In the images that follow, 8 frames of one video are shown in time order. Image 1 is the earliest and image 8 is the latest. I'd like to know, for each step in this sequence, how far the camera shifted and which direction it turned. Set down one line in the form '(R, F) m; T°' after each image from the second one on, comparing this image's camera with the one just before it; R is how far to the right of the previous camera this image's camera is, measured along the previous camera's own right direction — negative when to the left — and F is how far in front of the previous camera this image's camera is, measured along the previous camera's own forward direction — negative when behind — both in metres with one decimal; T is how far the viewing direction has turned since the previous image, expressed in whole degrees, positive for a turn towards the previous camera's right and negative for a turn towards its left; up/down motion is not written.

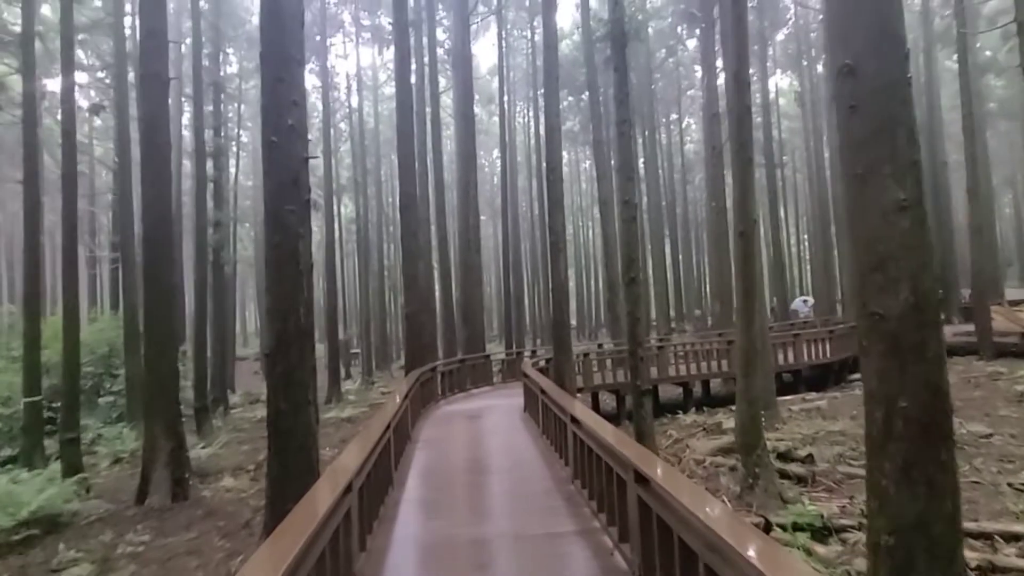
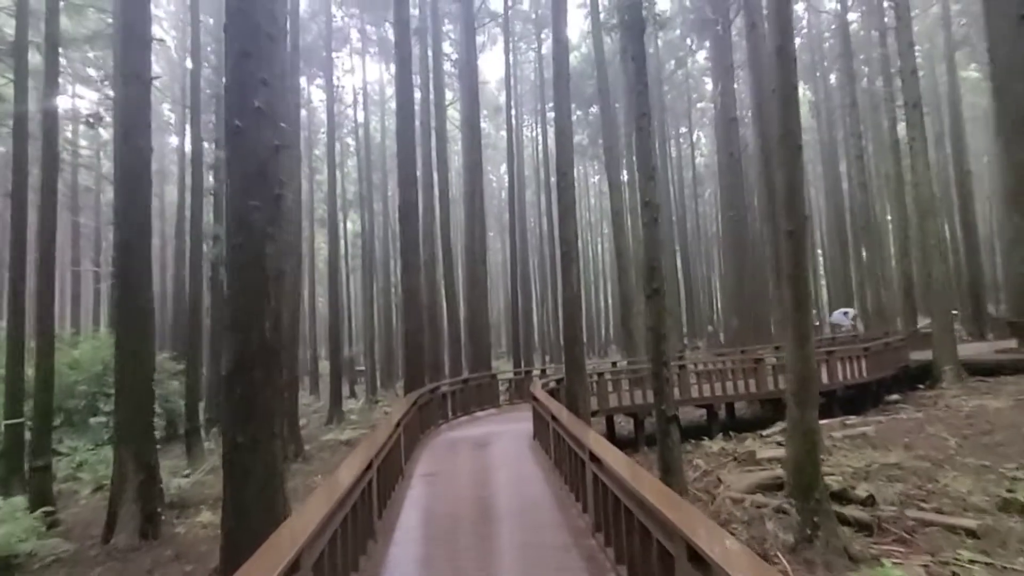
(0.0, +0.7) m; -1°
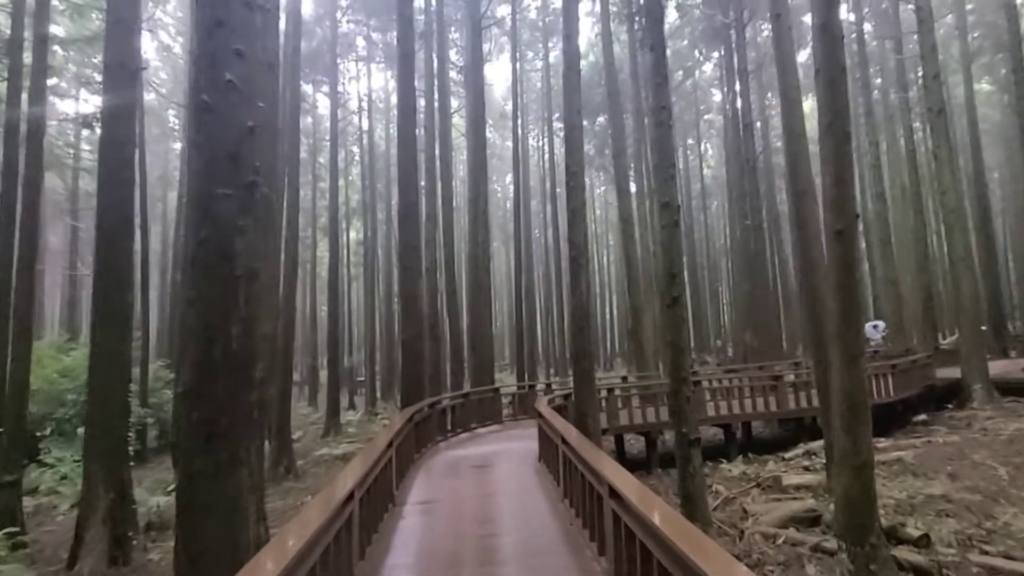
(0.0, +0.5) m; 0°
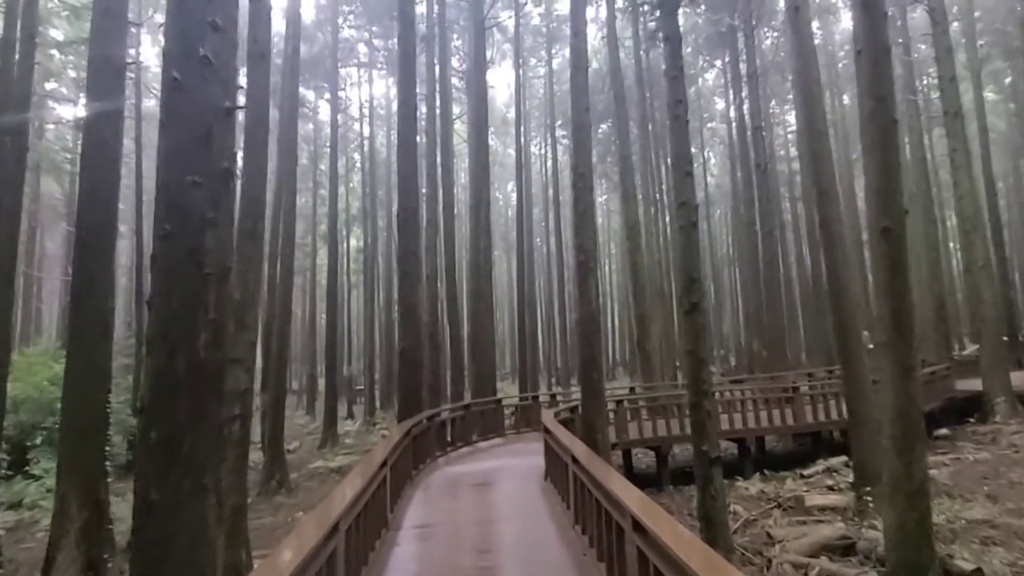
(0.0, +0.3) m; 0°
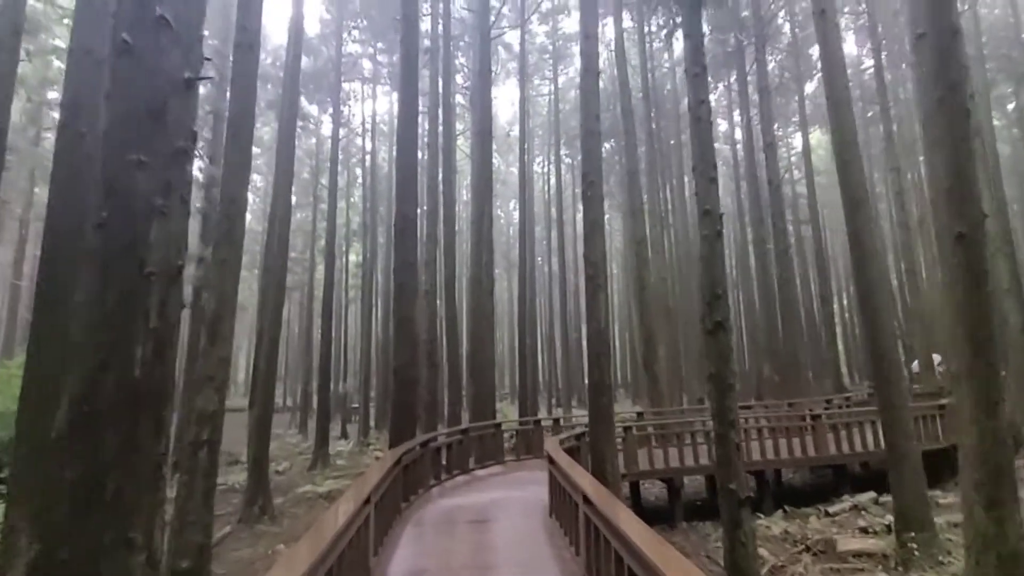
(0.0, +0.4) m; 0°
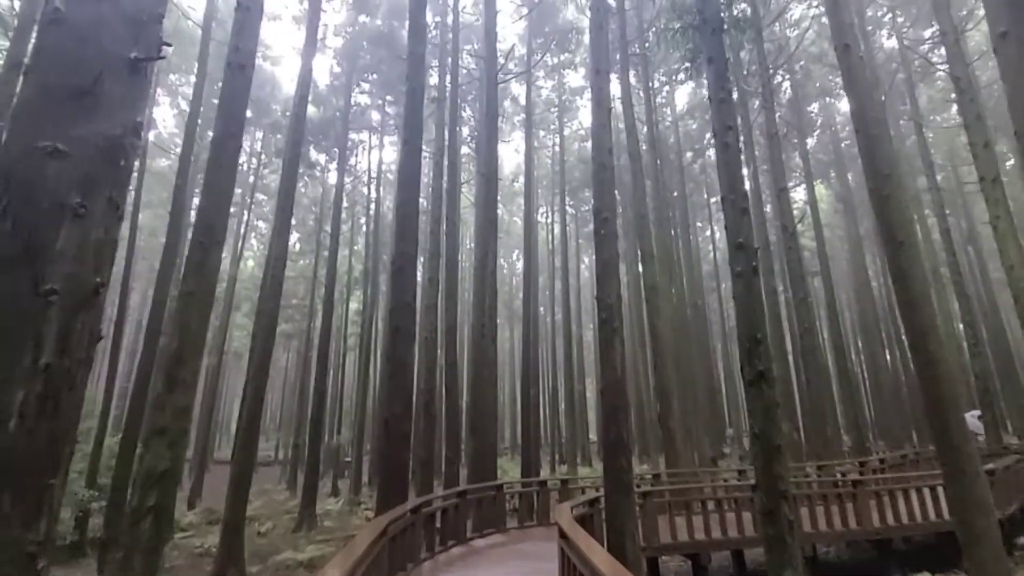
(0.0, +0.5) m; 0°
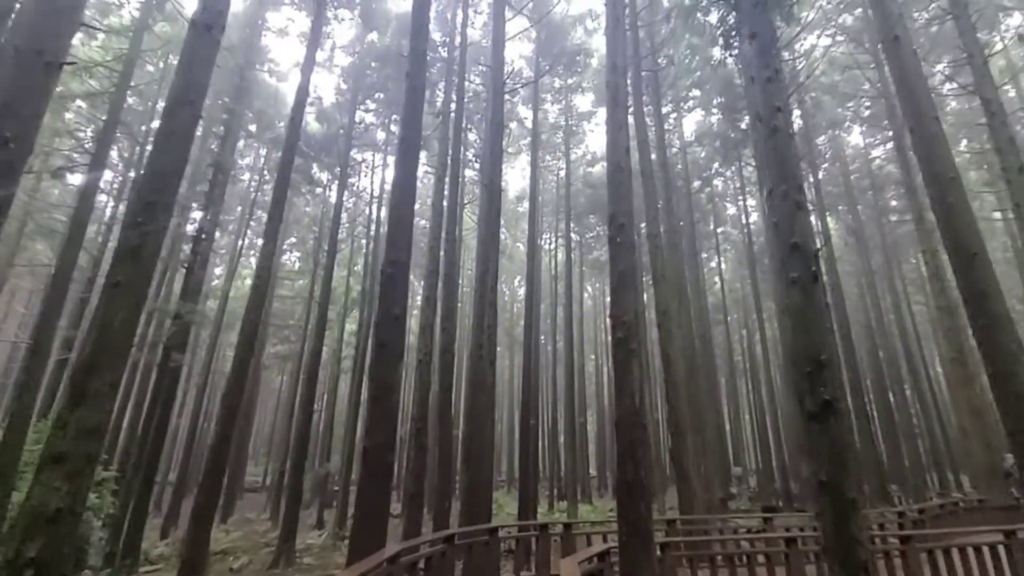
(0.0, +0.7) m; 0°
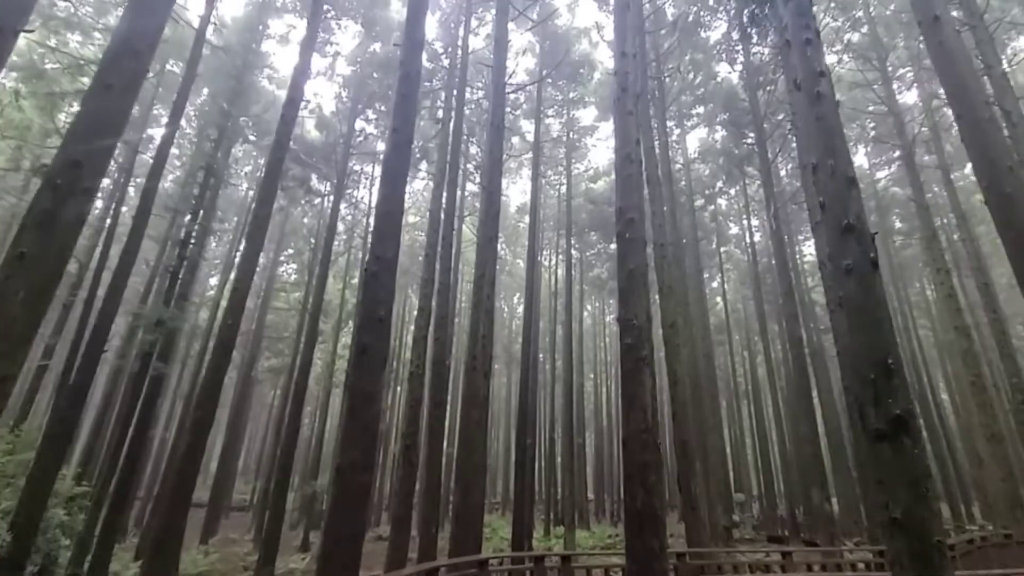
(0.0, +0.5) m; 0°
